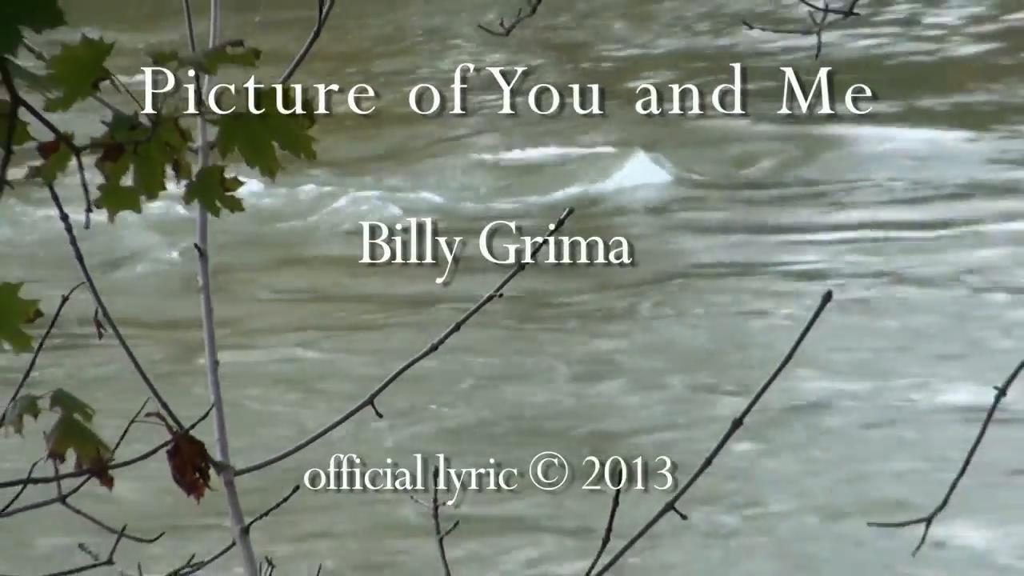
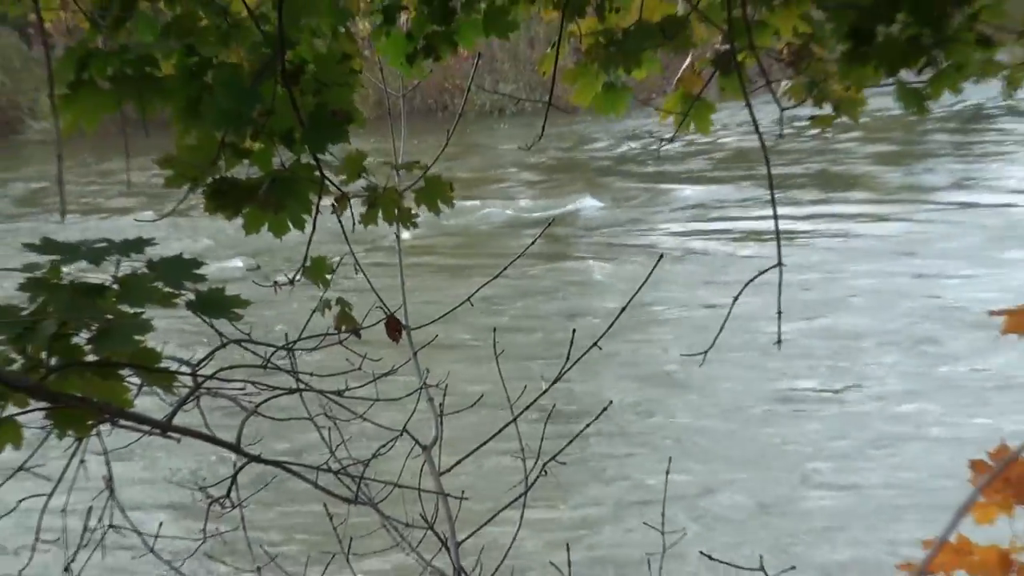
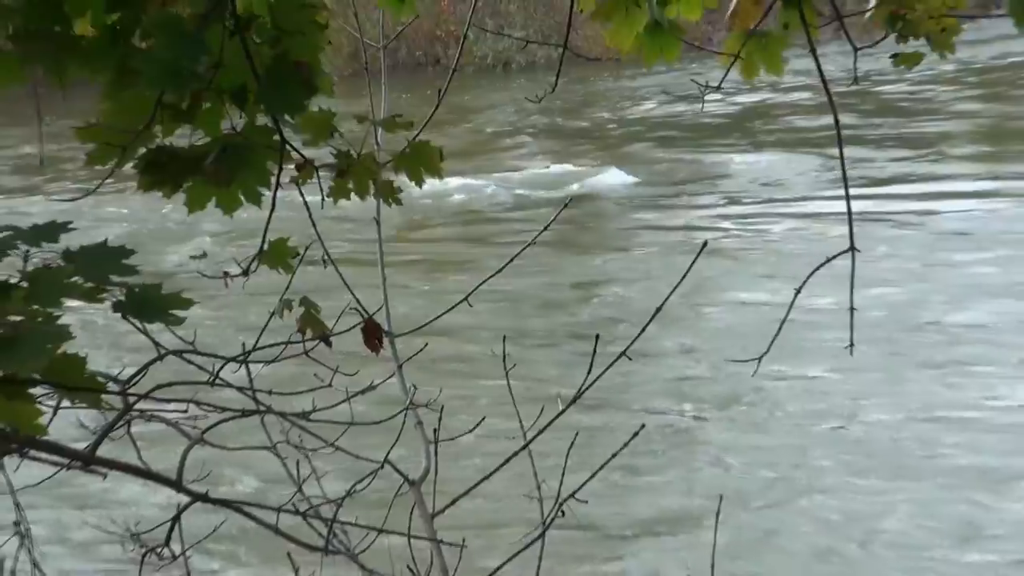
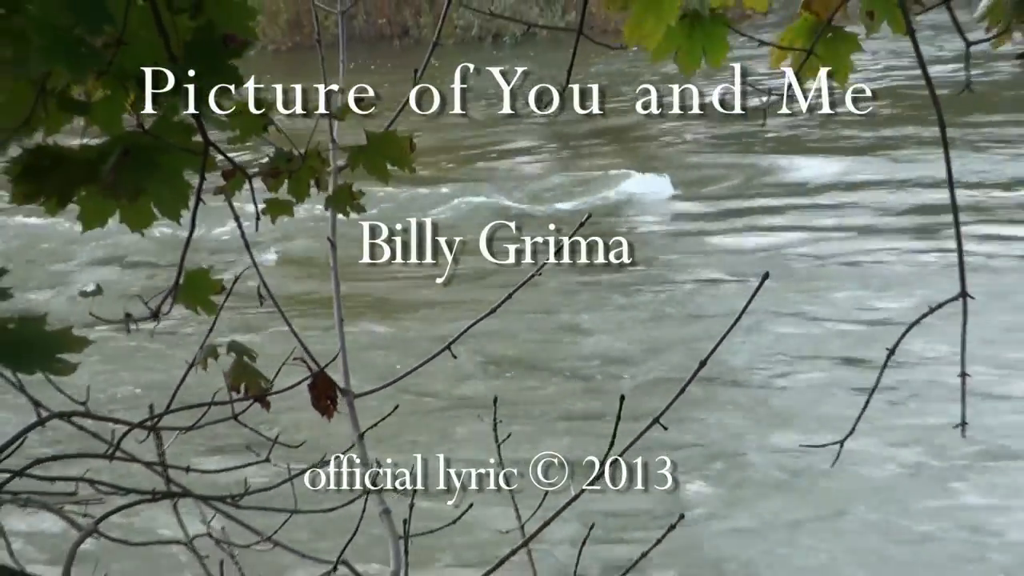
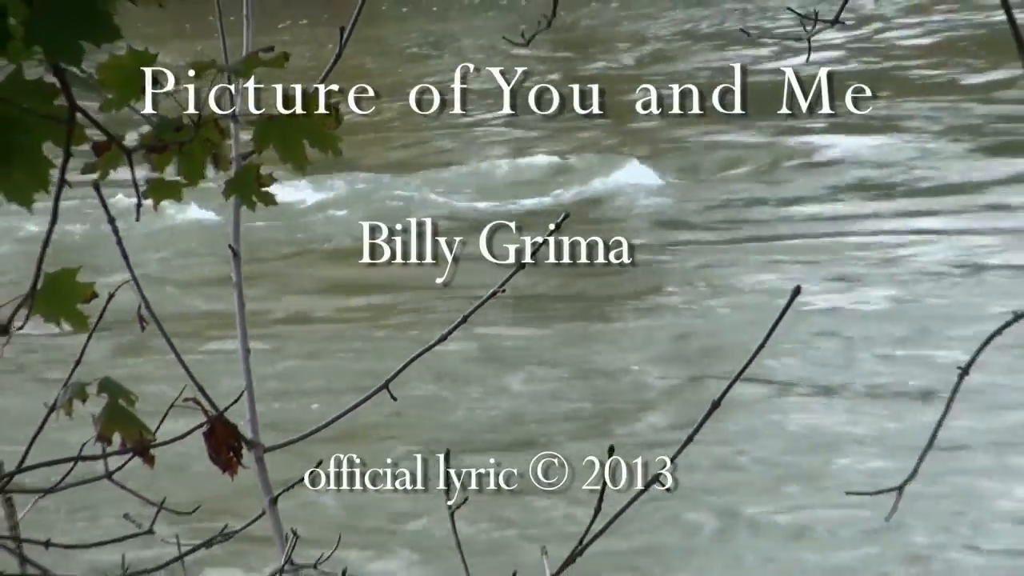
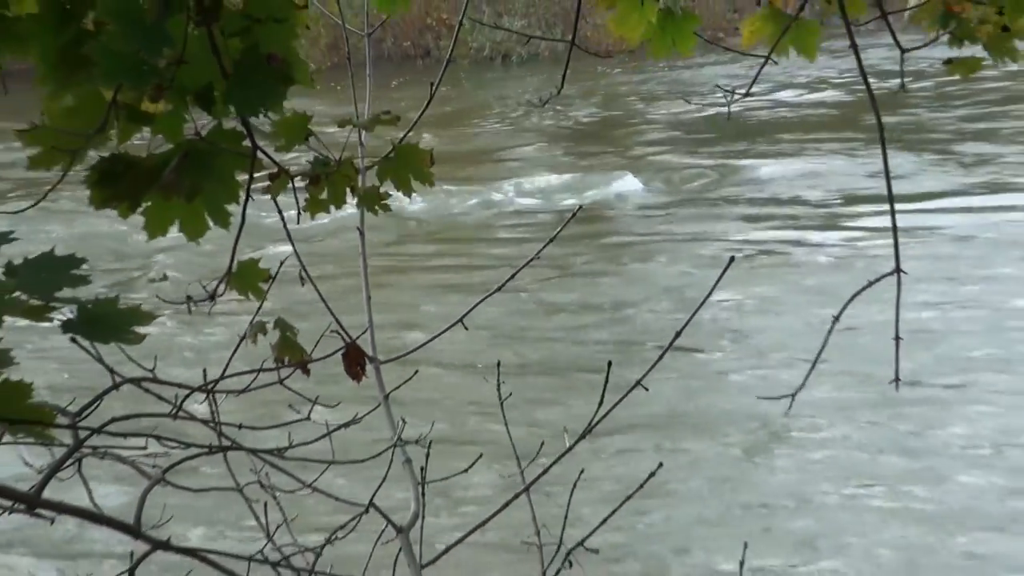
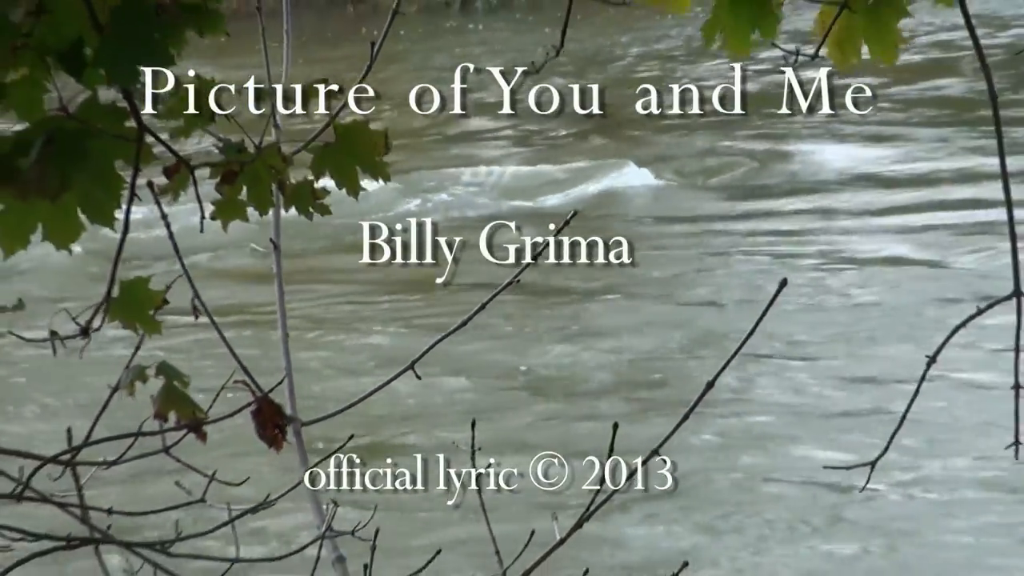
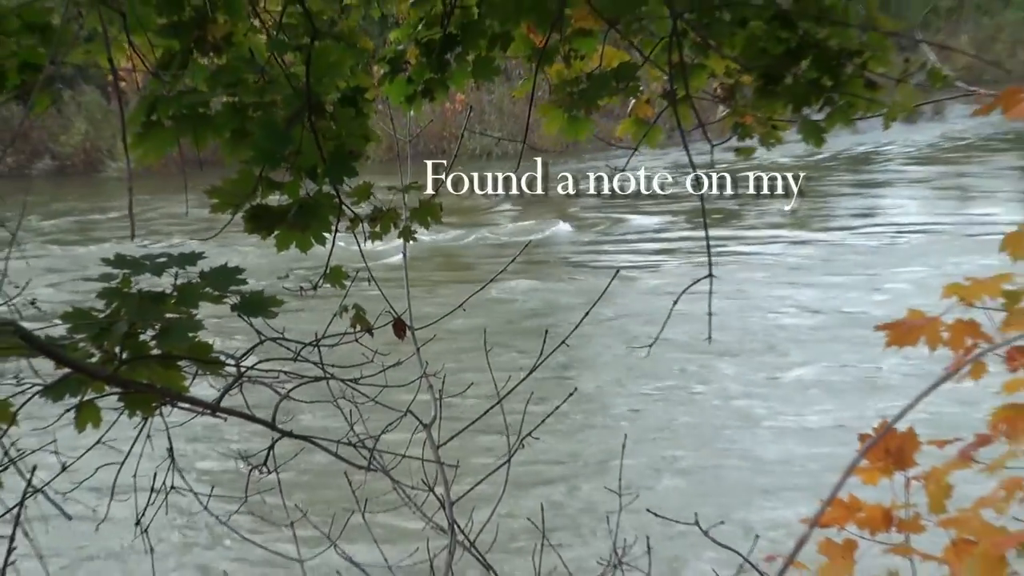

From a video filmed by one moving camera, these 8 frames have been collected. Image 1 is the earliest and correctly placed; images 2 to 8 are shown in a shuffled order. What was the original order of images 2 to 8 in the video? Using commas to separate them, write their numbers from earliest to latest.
5, 7, 4, 6, 3, 2, 8
